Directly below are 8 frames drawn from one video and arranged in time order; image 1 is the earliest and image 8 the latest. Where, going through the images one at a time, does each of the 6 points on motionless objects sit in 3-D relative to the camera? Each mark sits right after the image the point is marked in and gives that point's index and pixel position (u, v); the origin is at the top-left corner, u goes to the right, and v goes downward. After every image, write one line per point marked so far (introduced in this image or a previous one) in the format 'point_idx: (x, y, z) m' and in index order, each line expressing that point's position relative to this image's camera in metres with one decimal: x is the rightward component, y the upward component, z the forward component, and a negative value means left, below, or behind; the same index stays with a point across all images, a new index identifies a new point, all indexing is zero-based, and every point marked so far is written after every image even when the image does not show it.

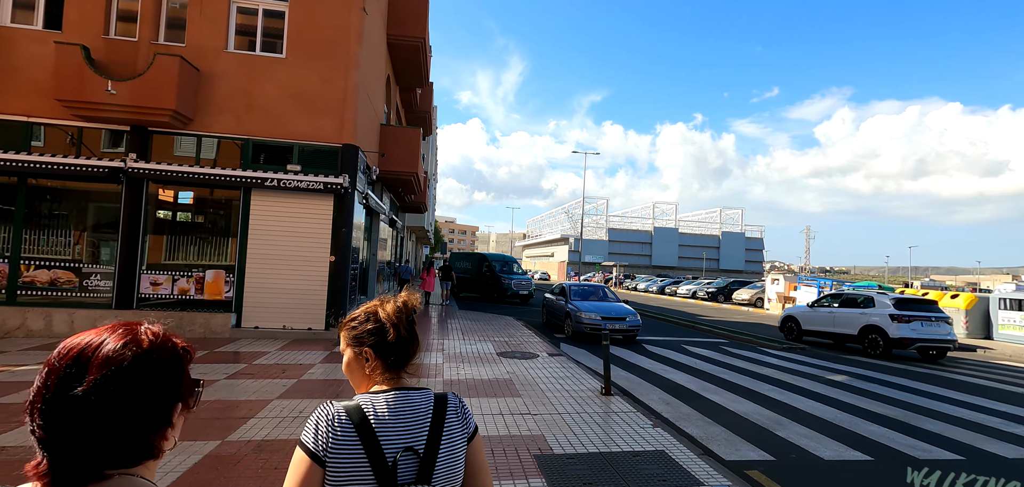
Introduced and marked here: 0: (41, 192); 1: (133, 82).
0: (-8.9, +1.0, +9.4) m
1: (-6.5, +2.9, +8.6) m
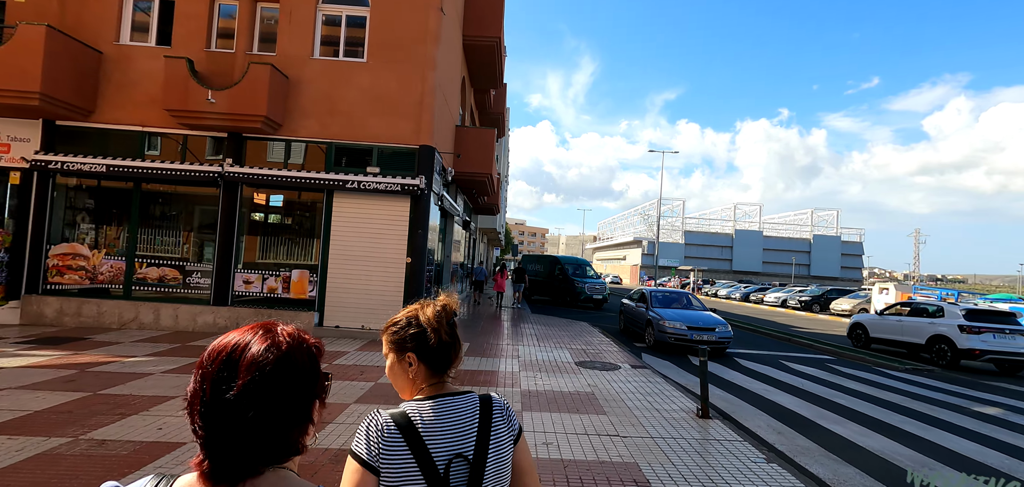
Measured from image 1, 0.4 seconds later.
0: (-7.4, +1.0, +10.3) m
1: (-5.2, +2.8, +9.1) m
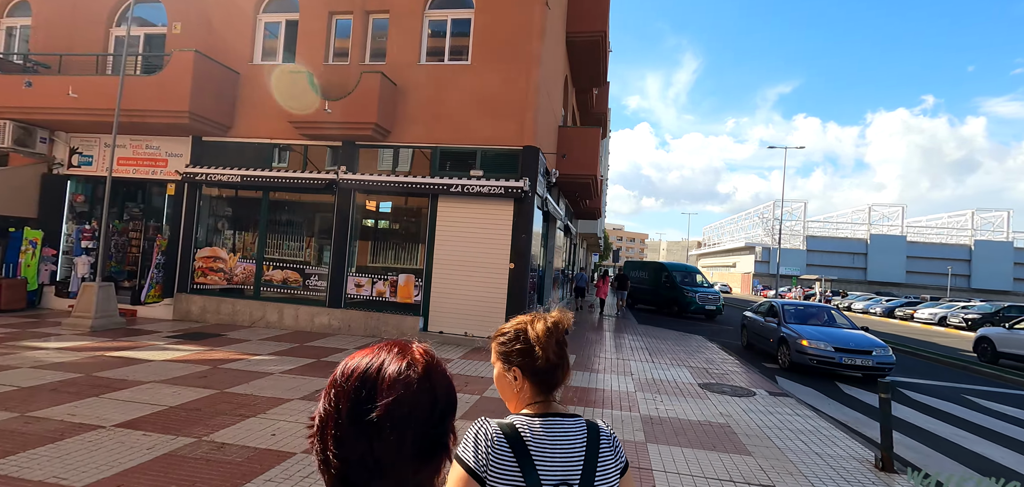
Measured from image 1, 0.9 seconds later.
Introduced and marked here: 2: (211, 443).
0: (-5.2, +0.9, +11.0) m
1: (-3.2, +2.8, +9.5) m
2: (-2.4, -1.6, +4.0) m
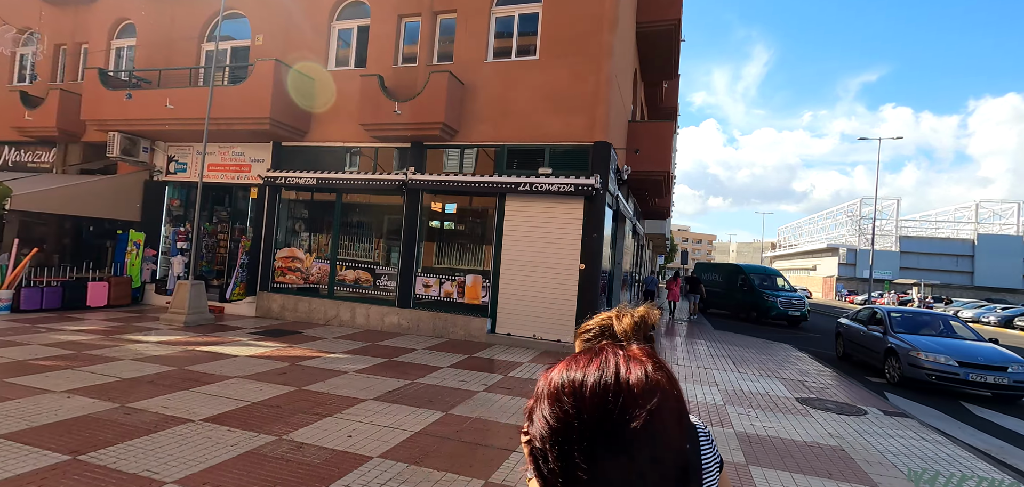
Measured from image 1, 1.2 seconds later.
0: (-3.7, +0.9, +11.3) m
1: (-1.9, +2.7, +9.5) m
2: (-1.8, -1.6, +4.0) m
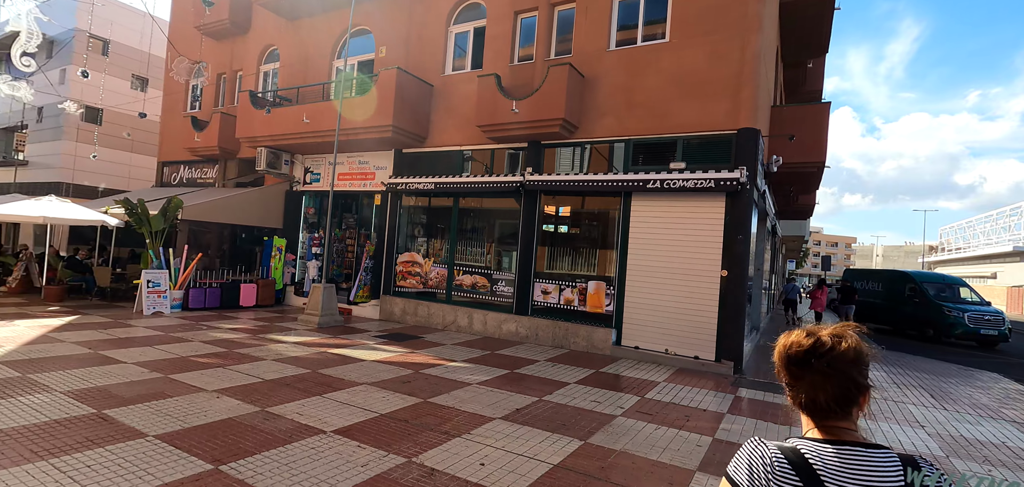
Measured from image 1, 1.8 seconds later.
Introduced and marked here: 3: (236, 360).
0: (-1.0, +0.8, +11.2) m
1: (+0.4, +2.7, +9.1) m
2: (-0.7, -1.6, +3.6) m
3: (-4.0, -1.7, +7.3) m
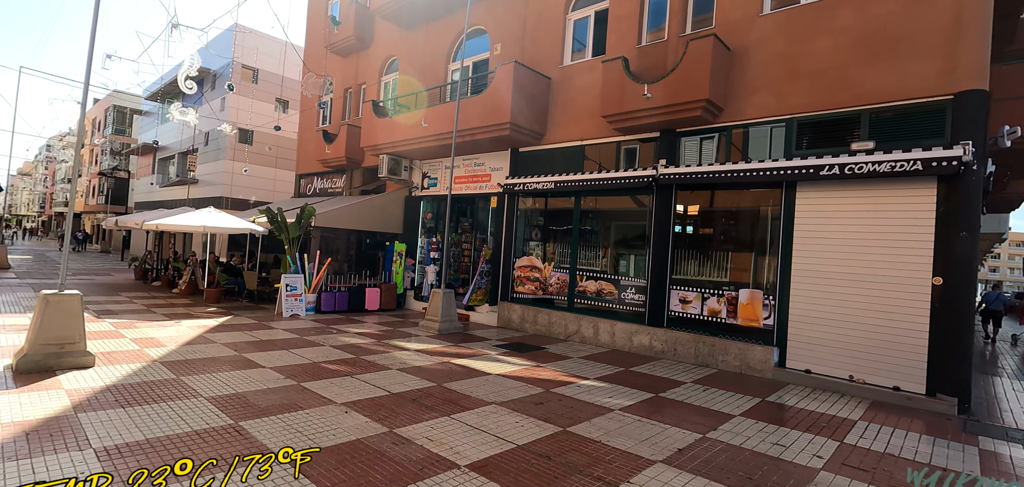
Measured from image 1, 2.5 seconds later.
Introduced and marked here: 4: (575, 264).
0: (+1.7, +0.7, +10.4) m
1: (+2.5, +2.6, +8.0) m
2: (+0.4, -1.6, +2.9) m
3: (-2.1, -1.8, +7.1) m
4: (+1.4, -0.4, +10.6) m
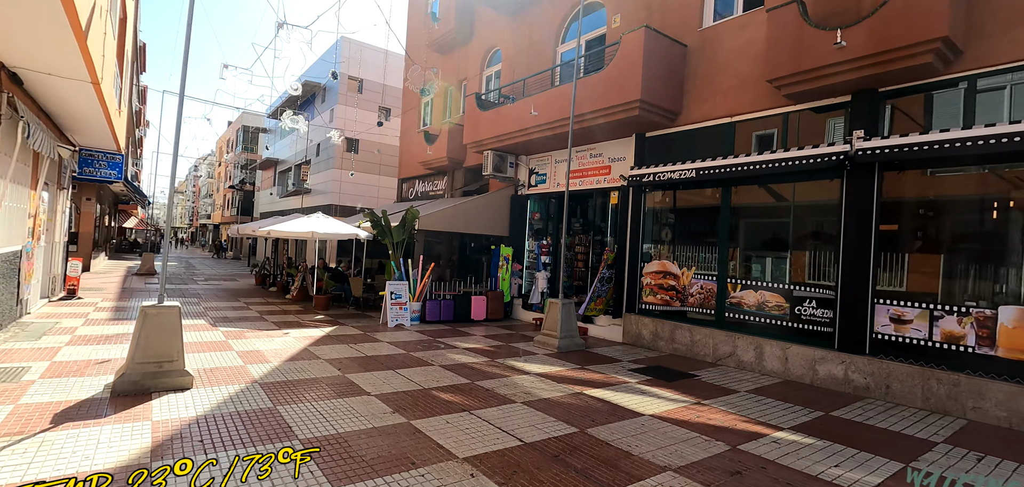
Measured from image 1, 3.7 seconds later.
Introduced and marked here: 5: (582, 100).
0: (+3.9, +0.7, +8.3) m
1: (+4.3, +2.6, +5.9) m
2: (+1.3, -1.6, +1.2) m
3: (-0.4, -1.8, +5.8) m
4: (+3.7, -0.4, +8.6) m
5: (+1.4, +2.8, +9.8) m
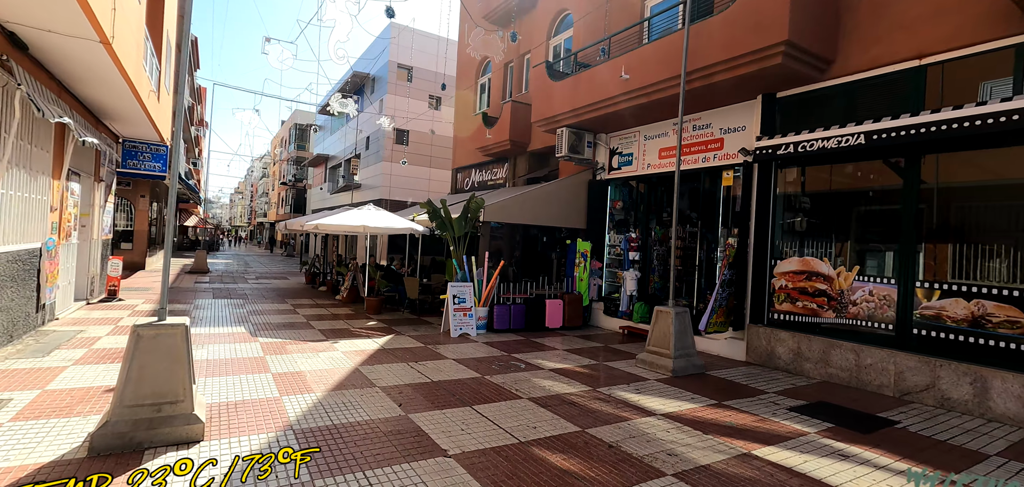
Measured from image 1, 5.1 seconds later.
0: (+5.2, +0.8, +6.0) m
1: (+5.4, +2.7, +3.5) m
2: (+2.0, -1.6, -0.9) m
3: (+0.8, -1.8, +3.9) m
4: (+5.0, -0.3, +6.3) m
5: (+2.8, +2.9, +7.6) m
